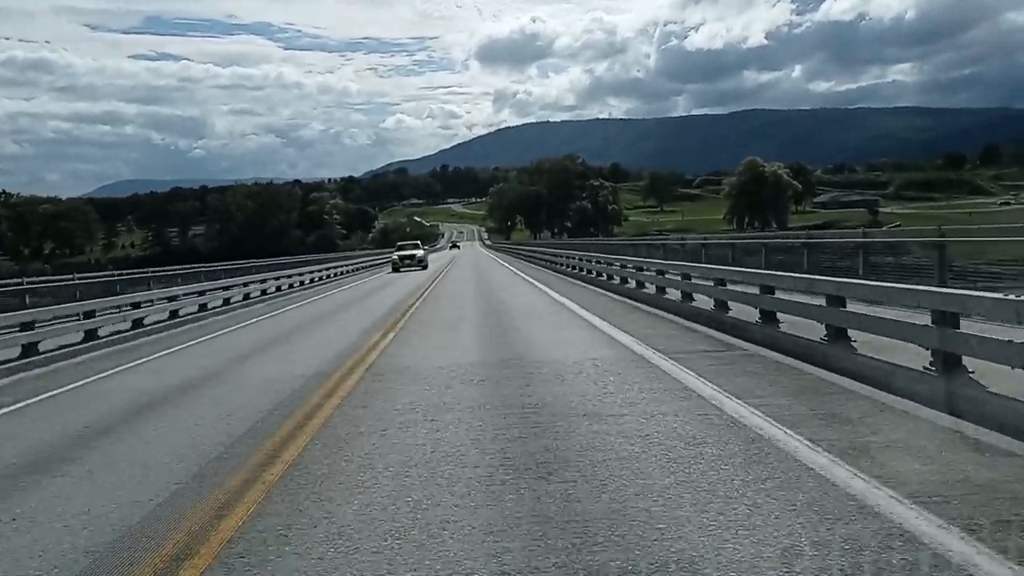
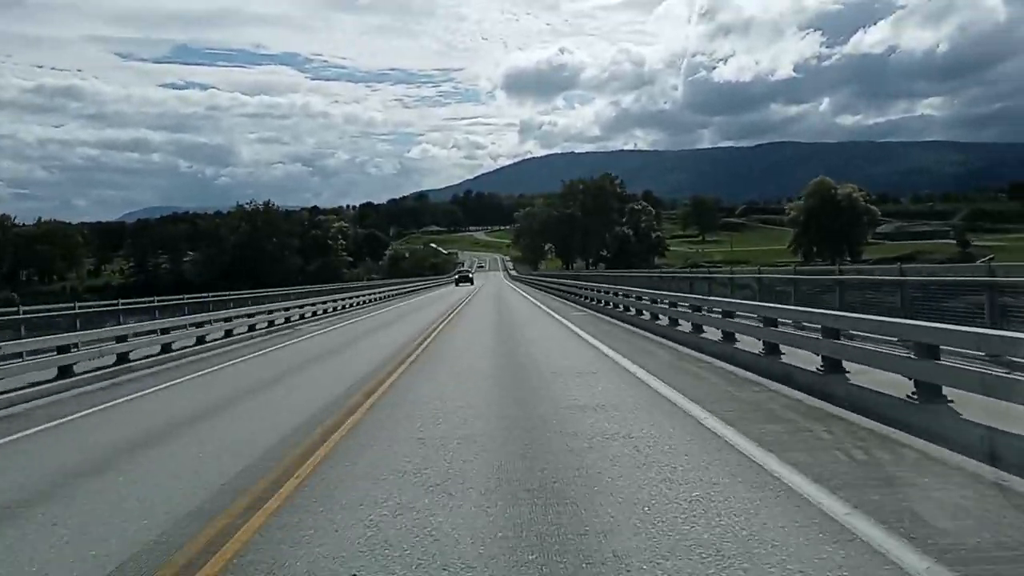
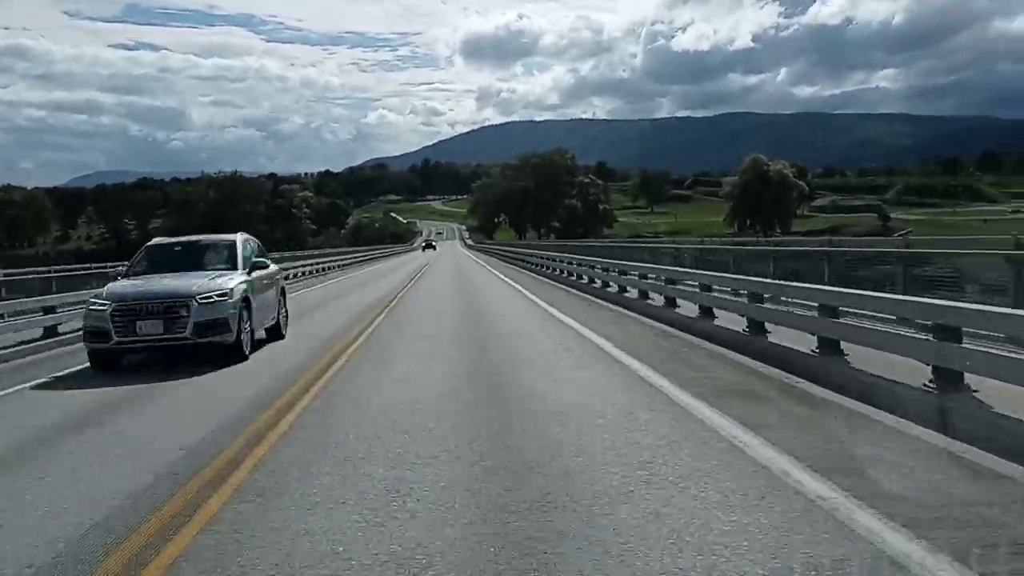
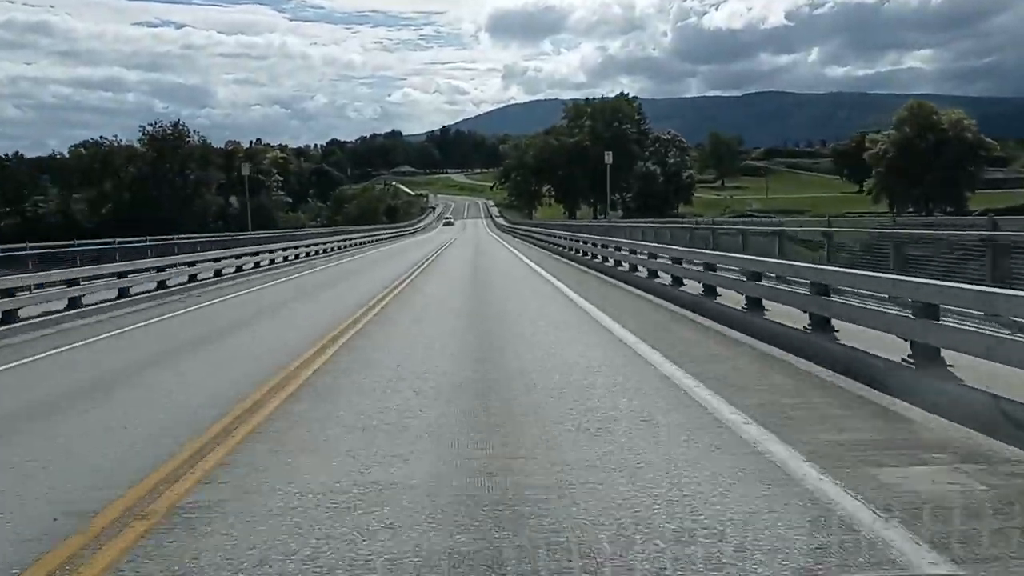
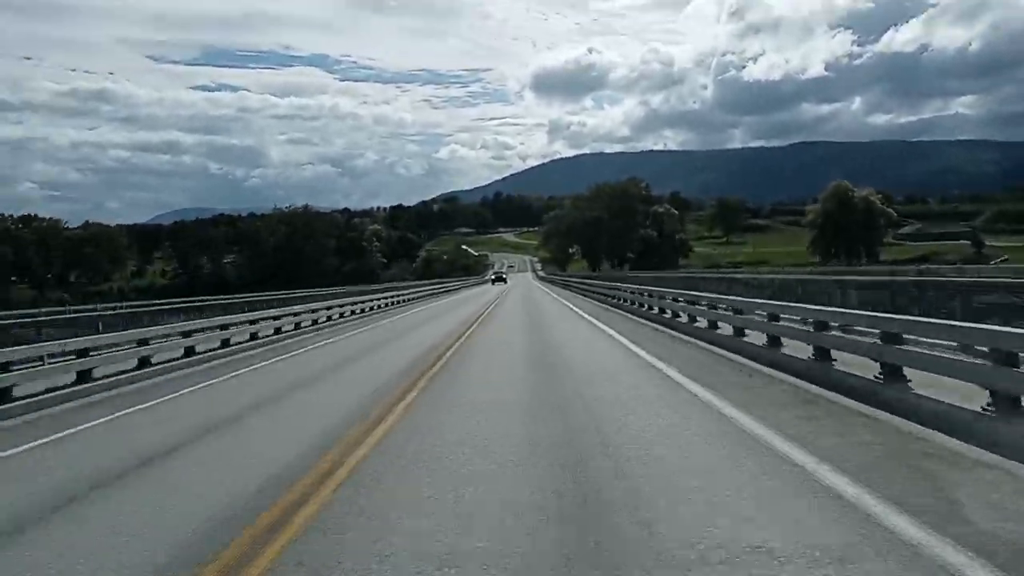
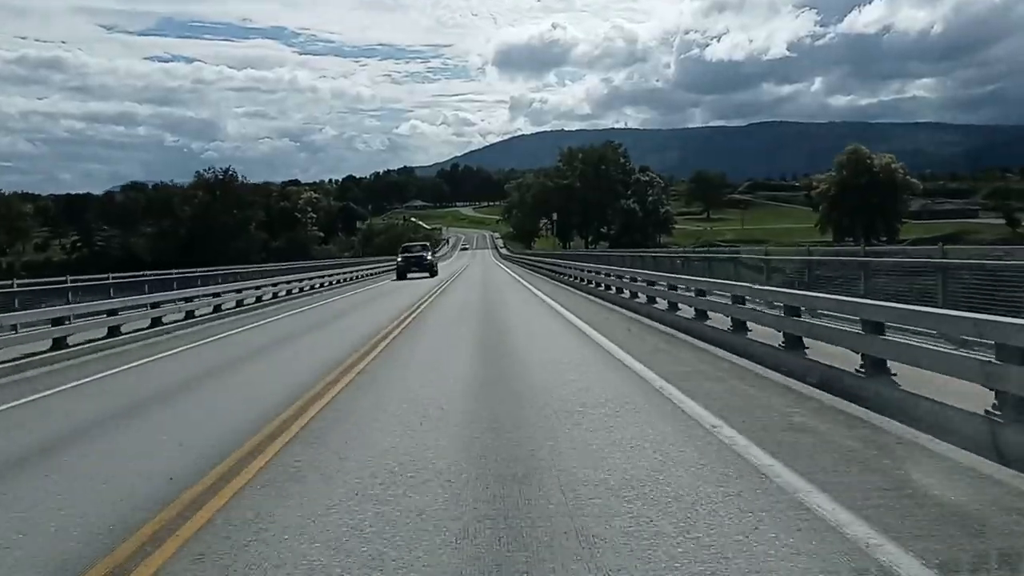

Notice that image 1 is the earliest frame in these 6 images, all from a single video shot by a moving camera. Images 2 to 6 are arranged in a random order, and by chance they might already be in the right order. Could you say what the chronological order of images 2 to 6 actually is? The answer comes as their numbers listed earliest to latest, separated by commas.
3, 5, 2, 6, 4
